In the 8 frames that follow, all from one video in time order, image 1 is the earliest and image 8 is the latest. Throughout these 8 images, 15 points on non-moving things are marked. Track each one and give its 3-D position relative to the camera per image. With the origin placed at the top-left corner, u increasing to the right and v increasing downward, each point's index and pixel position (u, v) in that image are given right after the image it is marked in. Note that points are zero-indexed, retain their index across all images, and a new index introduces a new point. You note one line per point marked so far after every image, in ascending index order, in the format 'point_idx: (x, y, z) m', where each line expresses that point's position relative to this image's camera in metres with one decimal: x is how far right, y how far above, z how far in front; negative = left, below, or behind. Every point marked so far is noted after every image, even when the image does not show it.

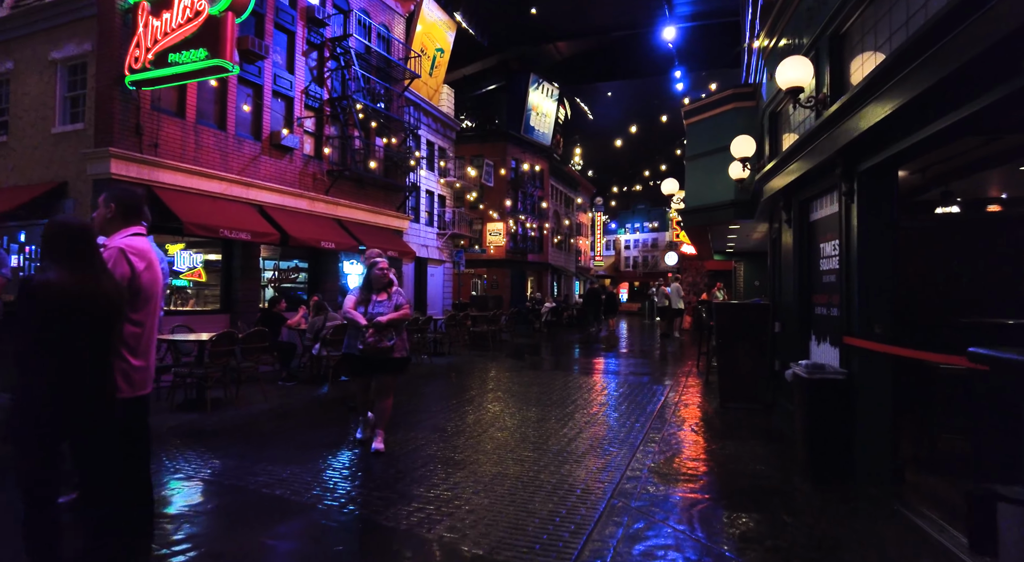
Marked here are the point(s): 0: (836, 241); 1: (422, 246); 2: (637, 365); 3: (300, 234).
0: (+3.4, +0.4, +6.4) m
1: (-2.9, +1.1, +19.5) m
2: (+3.3, -2.2, +15.8) m
3: (-4.4, +1.0, +12.5) m
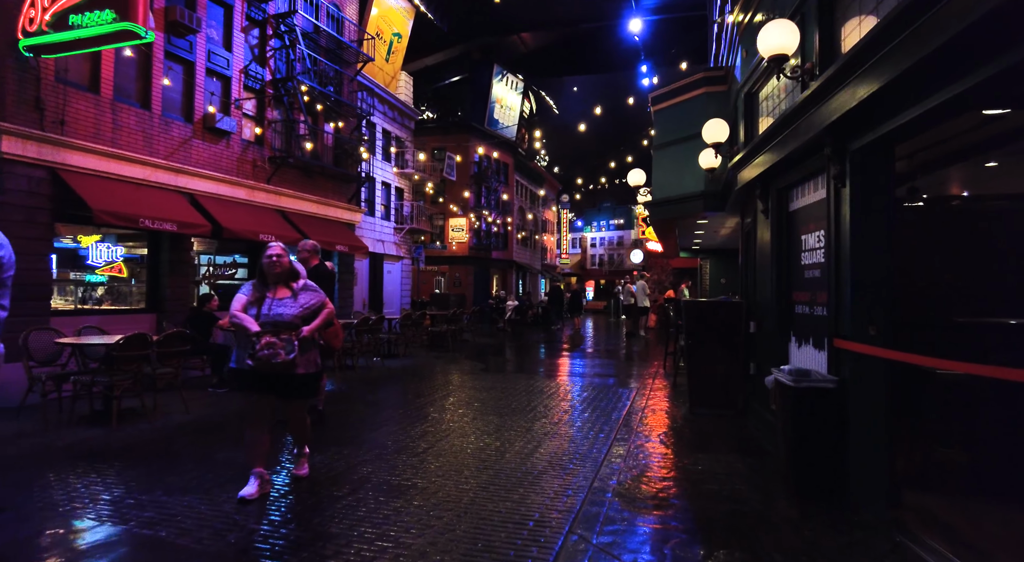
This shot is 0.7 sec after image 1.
0: (+2.9, +0.5, +5.8) m
1: (-4.1, +1.2, +18.5) m
2: (+2.3, -2.1, +15.1) m
3: (-5.2, +1.1, +11.4) m
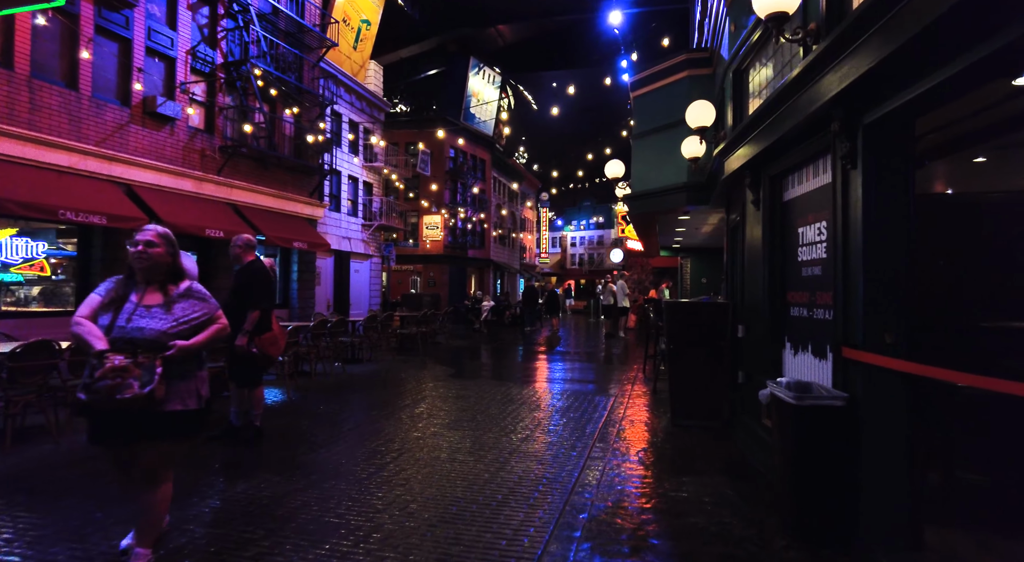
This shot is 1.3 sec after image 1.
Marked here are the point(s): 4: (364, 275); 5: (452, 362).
0: (+2.6, +0.5, +5.0) m
1: (-4.9, +1.2, +17.5) m
2: (+1.6, -2.1, +14.3) m
3: (-5.7, +1.1, +10.4) m
4: (-4.6, +0.2, +19.0) m
5: (-1.5, -2.0, +15.1) m
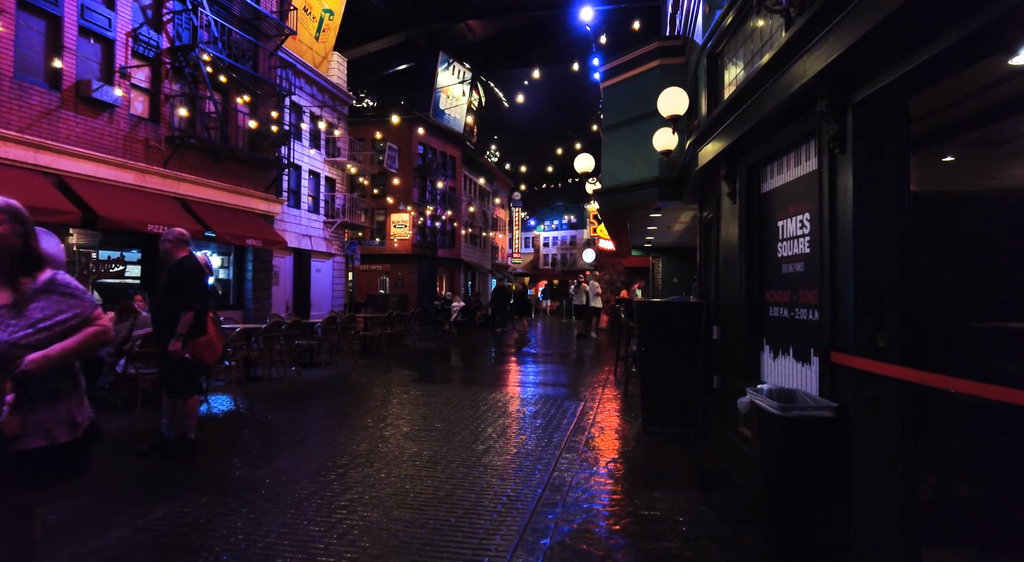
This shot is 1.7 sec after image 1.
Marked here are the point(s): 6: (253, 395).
0: (+2.2, +0.5, +4.6) m
1: (-5.7, +1.2, +16.8) m
2: (+0.9, -2.1, +13.9) m
3: (-6.3, +1.1, +9.7) m
4: (-5.5, +0.2, +18.3) m
5: (-2.3, -2.0, +14.6) m
6: (-4.3, -1.9, +10.2) m
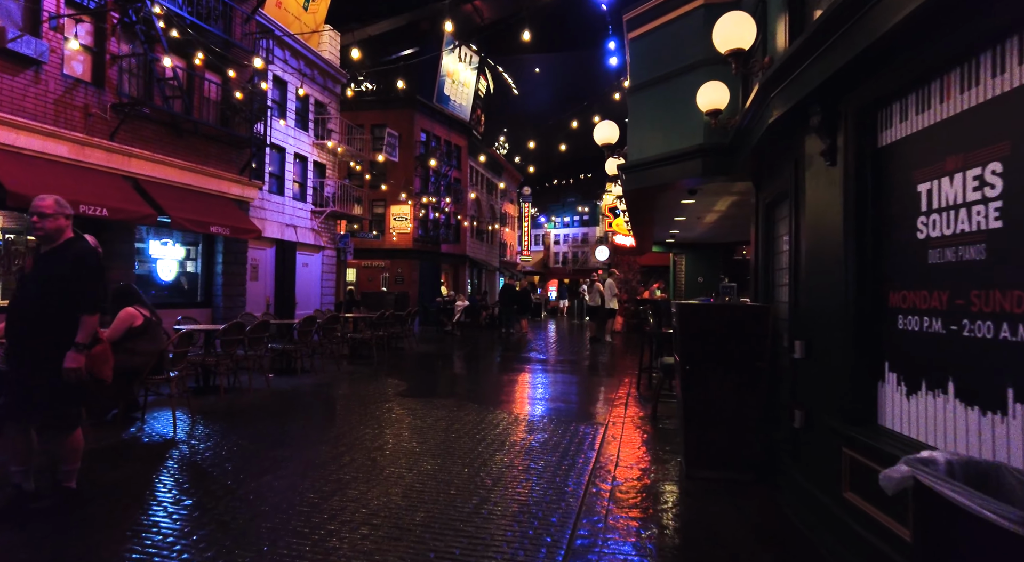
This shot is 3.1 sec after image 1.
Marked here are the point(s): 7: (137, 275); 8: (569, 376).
0: (+2.2, +0.5, +2.8) m
1: (-5.5, +1.4, +15.1) m
2: (+1.0, -2.0, +12.1) m
3: (-6.2, +1.2, +8.0) m
4: (-5.4, +0.3, +16.6) m
5: (-2.1, -1.9, +12.8) m
6: (-4.3, -1.8, +8.5) m
7: (-6.5, +0.1, +10.7) m
8: (+1.2, -2.1, +13.1) m
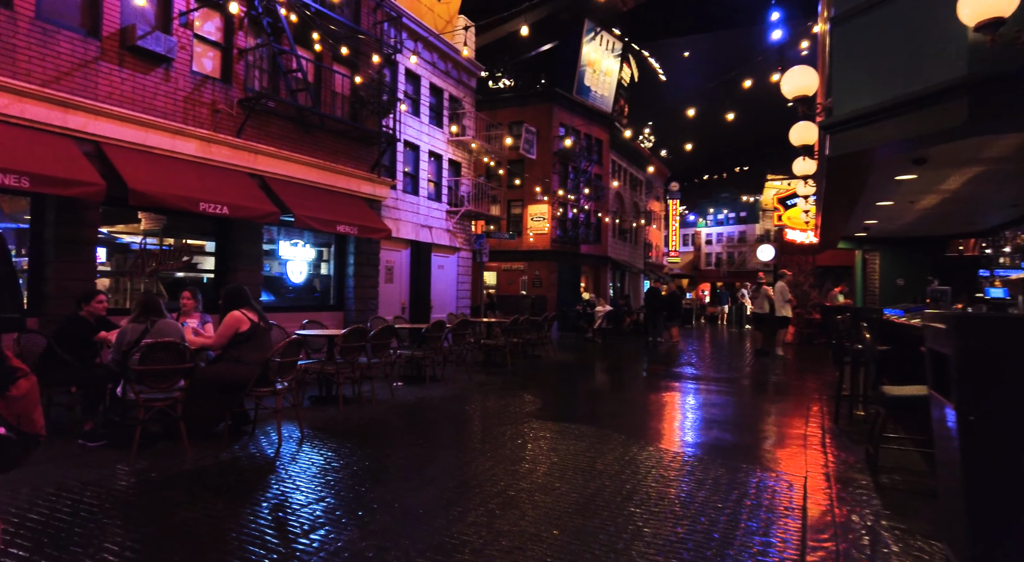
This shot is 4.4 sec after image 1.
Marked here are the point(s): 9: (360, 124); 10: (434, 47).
0: (+2.6, +0.6, +0.7) m
1: (-2.2, +1.3, +14.4) m
2: (+3.5, -2.1, +10.0) m
3: (-4.5, +1.2, +7.7) m
4: (-1.6, +0.3, +15.8) m
5: (+0.6, -2.0, +11.4) m
6: (-2.4, -1.8, +7.7) m
7: (-4.1, +0.1, +10.3) m
8: (+4.0, -2.1, +10.9) m
9: (-2.8, +2.9, +11.3) m
10: (-1.9, +5.7, +14.7) m
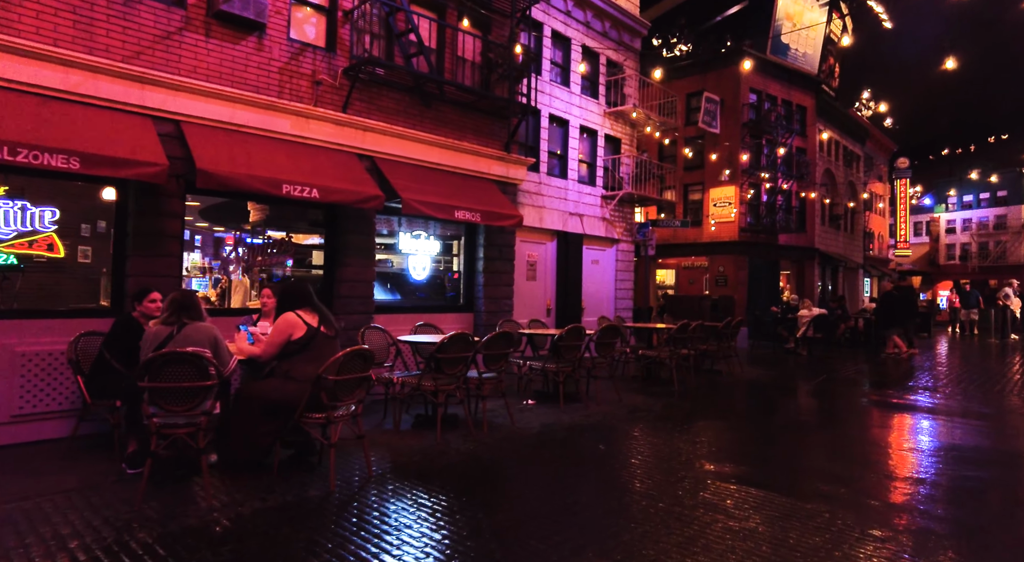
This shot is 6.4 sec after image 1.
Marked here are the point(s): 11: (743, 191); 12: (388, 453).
0: (+1.7, +0.6, -2.1) m
1: (+1.2, +1.4, +12.4) m
2: (+5.3, -2.0, +6.4) m
3: (-3.0, +1.2, +6.6) m
4: (+2.1, +0.3, +13.5) m
5: (+3.0, -1.9, +8.7) m
6: (-1.1, -1.8, +6.0) m
7: (-1.9, +0.1, +9.1) m
8: (+6.0, -2.0, +7.2) m
9: (-0.3, +3.0, +9.6) m
10: (+1.5, +5.7, +12.6) m
11: (+7.3, +2.8, +19.2) m
12: (-1.2, -1.7, +6.0) m
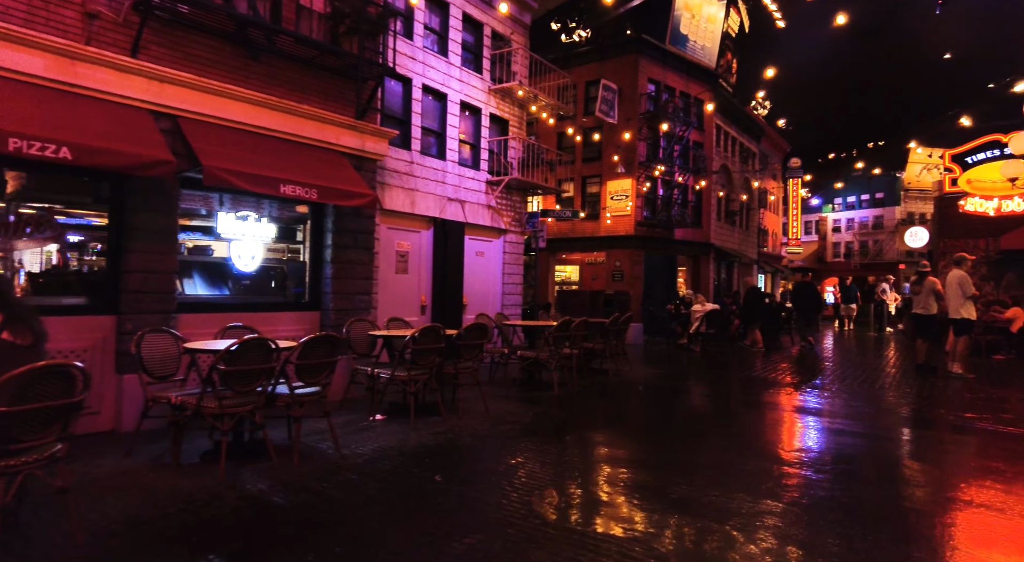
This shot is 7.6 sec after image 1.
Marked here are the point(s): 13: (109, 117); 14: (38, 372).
0: (+1.3, +0.7, -3.3) m
1: (-1.1, +1.5, +11.1) m
2: (+3.7, -1.9, +5.8) m
3: (-4.5, +1.3, +4.8) m
4: (-0.4, +0.5, +12.4) m
5: (+1.1, -1.8, +7.6) m
6: (-2.5, -1.7, +4.5) m
7: (-3.8, +0.2, +7.4) m
8: (+4.3, -1.9, +6.6) m
9: (-2.3, +3.1, +8.1) m
10: (-0.8, +5.9, +11.3) m
11: (+4.0, +3.0, +18.7) m
12: (-2.6, -1.6, +4.4) m
13: (-4.0, +1.6, +6.0) m
14: (-2.6, -0.5, +3.3) m
